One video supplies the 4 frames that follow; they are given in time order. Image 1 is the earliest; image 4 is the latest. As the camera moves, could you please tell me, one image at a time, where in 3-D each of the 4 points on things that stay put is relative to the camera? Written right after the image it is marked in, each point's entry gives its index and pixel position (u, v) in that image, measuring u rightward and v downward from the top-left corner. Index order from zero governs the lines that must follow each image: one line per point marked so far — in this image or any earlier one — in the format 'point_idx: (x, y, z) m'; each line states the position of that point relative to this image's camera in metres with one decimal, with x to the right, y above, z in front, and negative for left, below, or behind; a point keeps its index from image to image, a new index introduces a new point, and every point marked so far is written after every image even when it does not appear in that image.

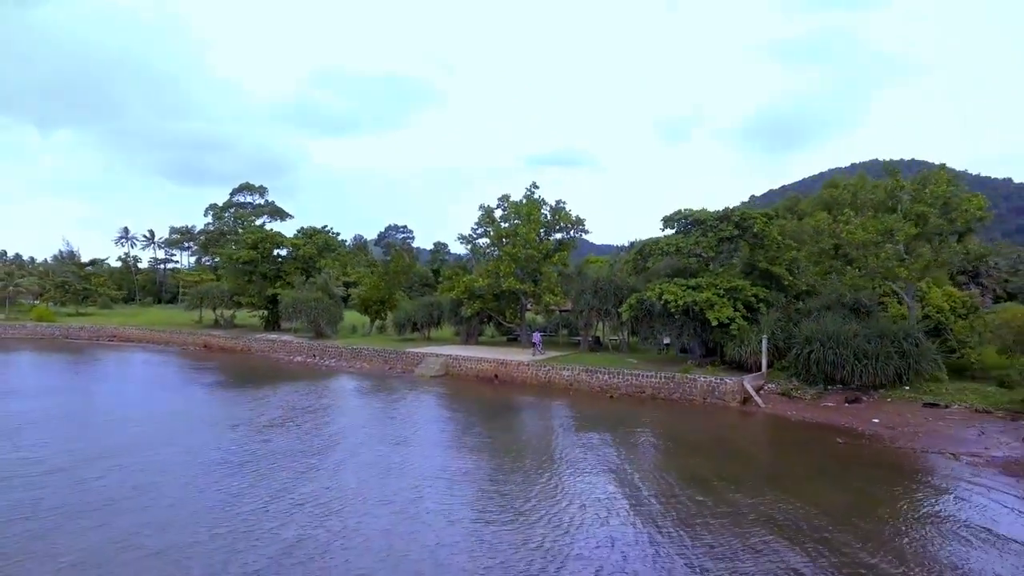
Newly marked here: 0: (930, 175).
0: (+12.9, +3.5, +18.8) m
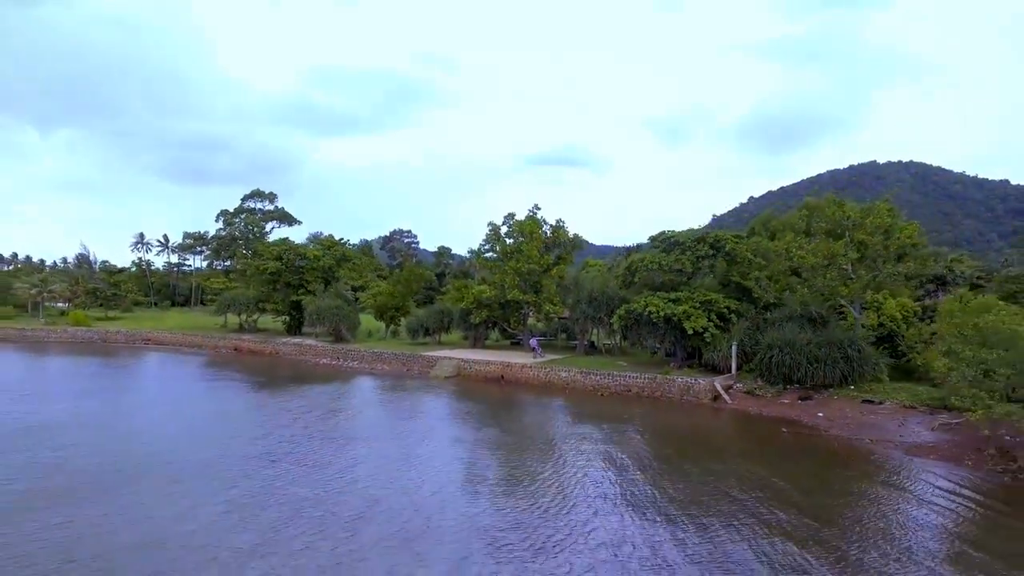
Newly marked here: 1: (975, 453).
0: (+13.1, +2.9, +22.1) m
1: (+11.6, -4.1, +15.2) m
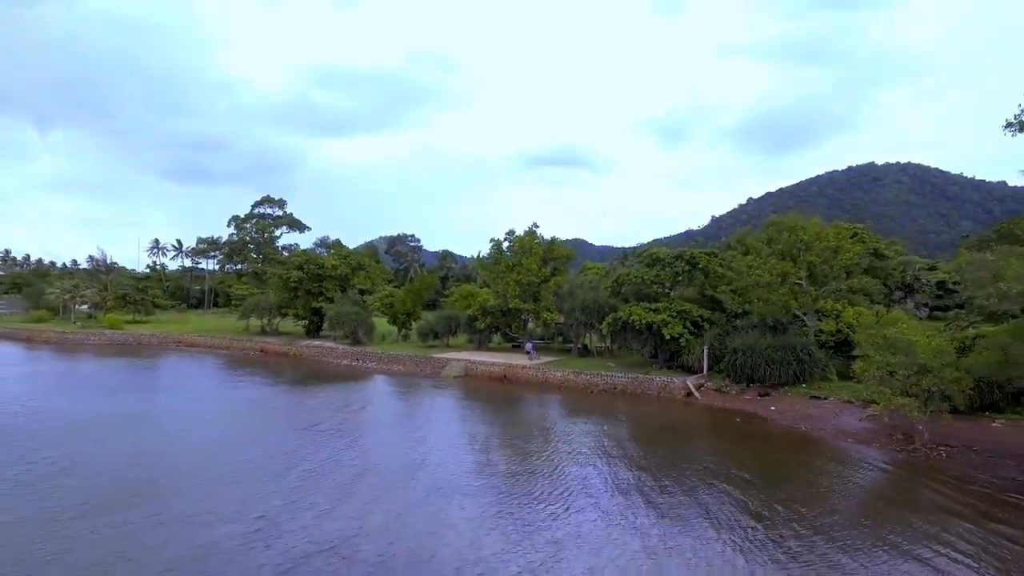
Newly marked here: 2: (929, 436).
0: (+13.2, +2.4, +25.8) m
1: (+11.7, -4.6, +18.9) m
2: (+12.6, -4.5, +18.3) m
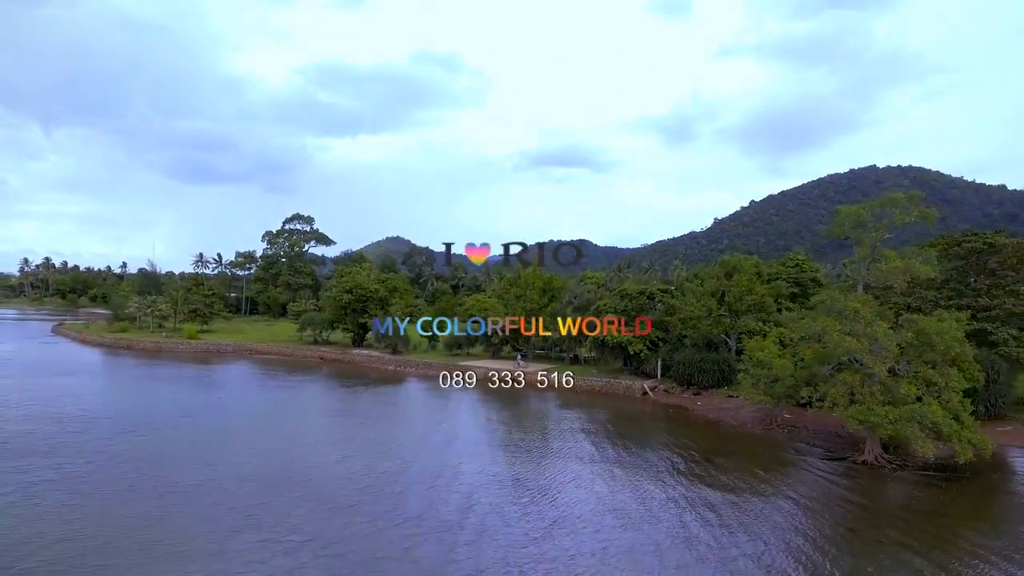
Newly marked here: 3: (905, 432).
0: (+13.7, +0.6, +36.1) m
1: (+12.1, -6.4, +29.3) m
2: (+13.1, -6.3, +28.7) m
3: (+12.8, -4.6, +19.7) m
